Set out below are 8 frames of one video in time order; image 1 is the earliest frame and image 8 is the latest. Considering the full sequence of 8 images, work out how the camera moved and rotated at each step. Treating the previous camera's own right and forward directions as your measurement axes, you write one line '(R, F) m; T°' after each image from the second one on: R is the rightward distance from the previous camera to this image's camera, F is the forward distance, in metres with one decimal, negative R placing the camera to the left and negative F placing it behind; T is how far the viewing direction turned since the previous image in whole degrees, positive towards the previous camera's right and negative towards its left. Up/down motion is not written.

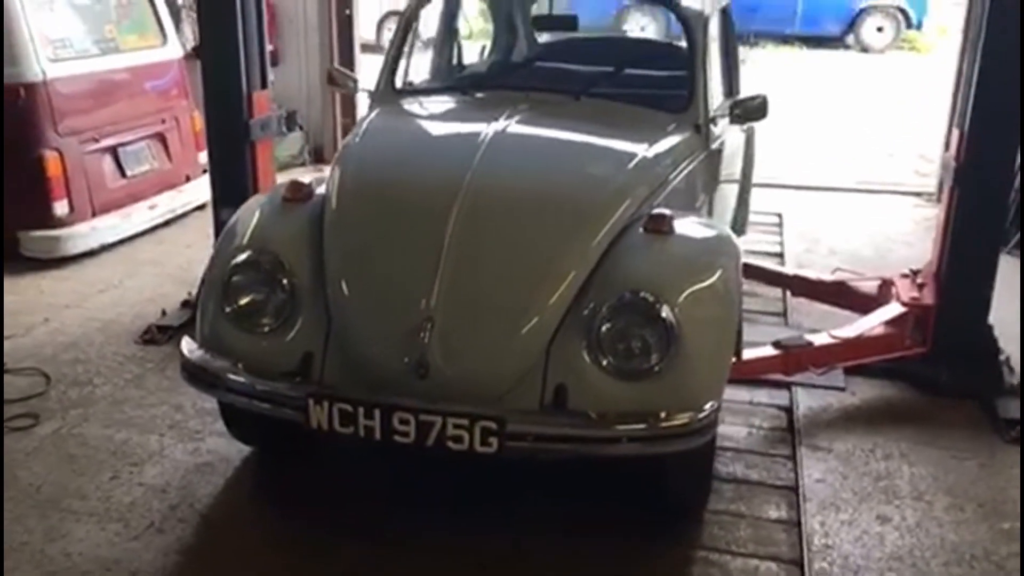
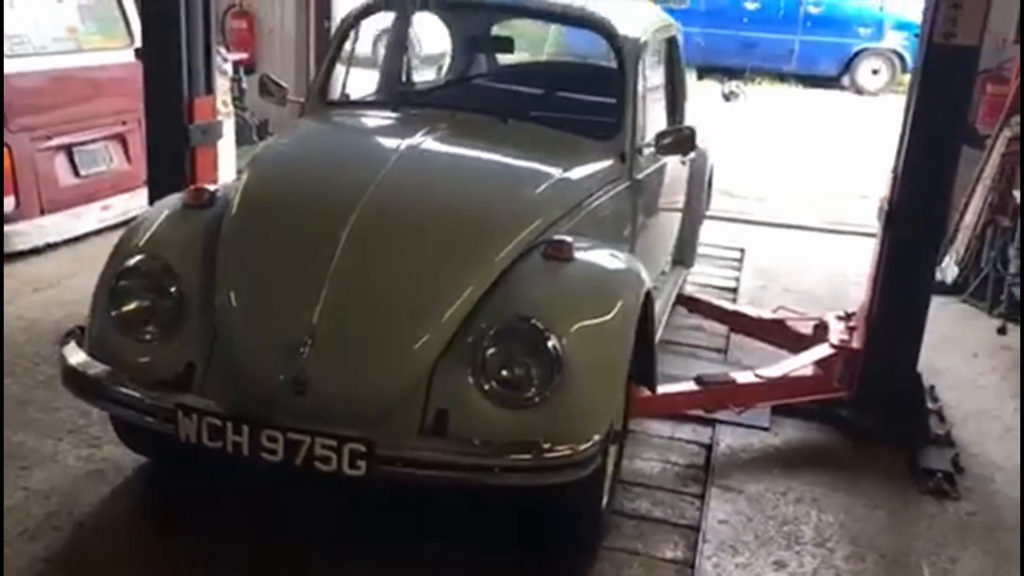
(+0.3, +0.1) m; 0°
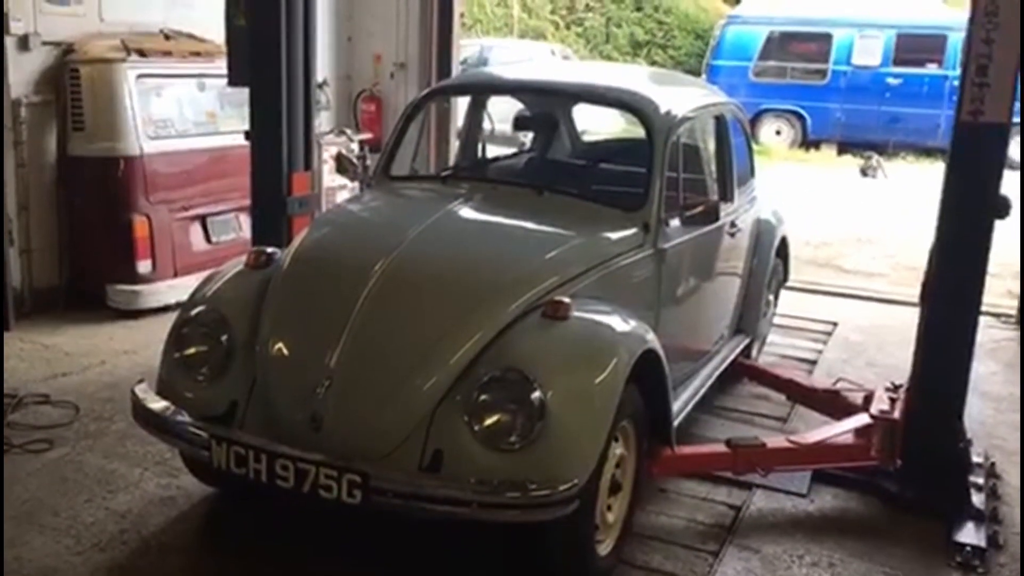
(+0.4, -0.2) m; -9°
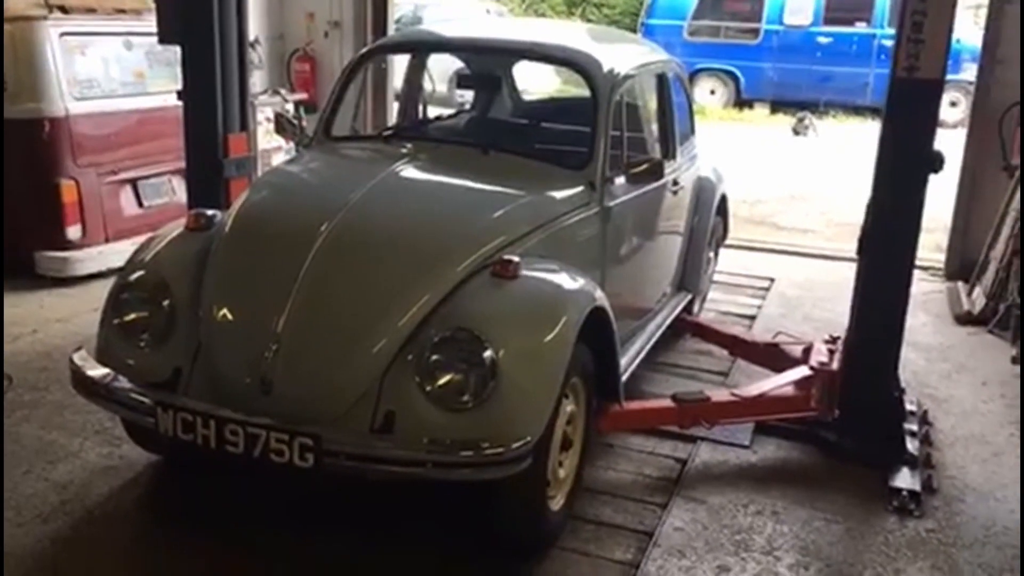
(0.0, 0.0) m; +4°
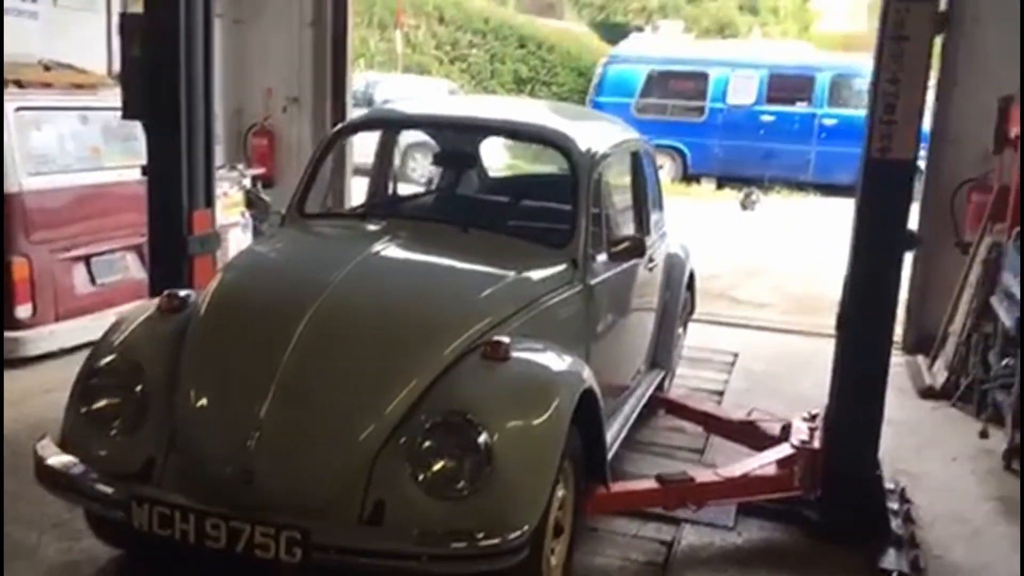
(-0.1, +0.1) m; +3°
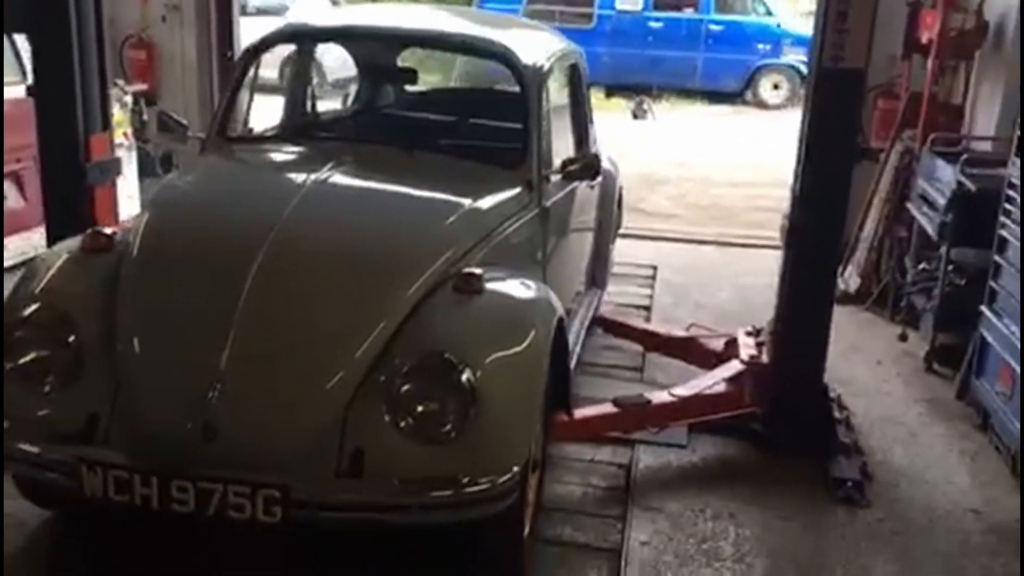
(-0.2, +0.2) m; +7°
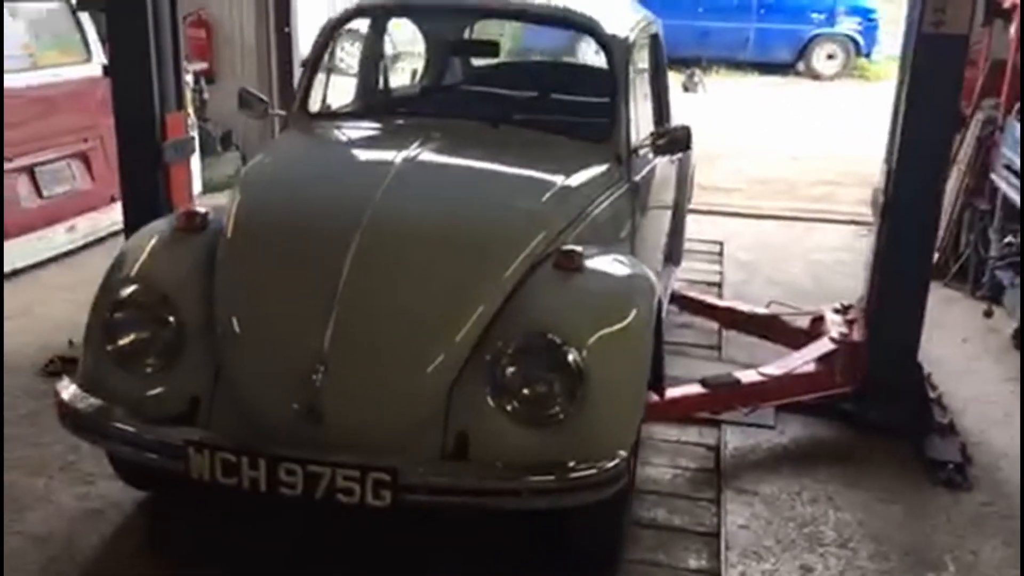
(-0.2, +0.1) m; -2°
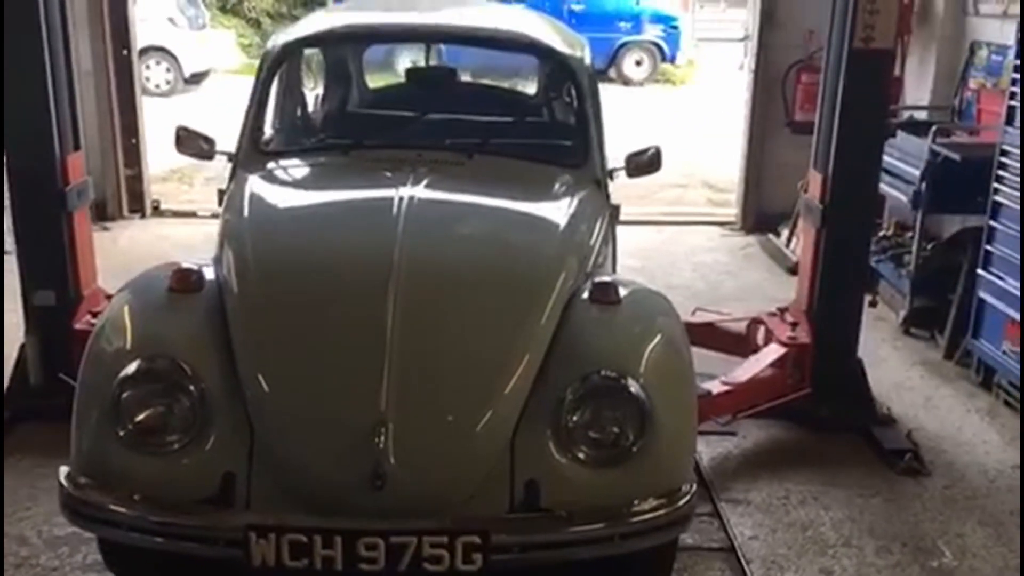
(-0.6, +0.1) m; +12°
